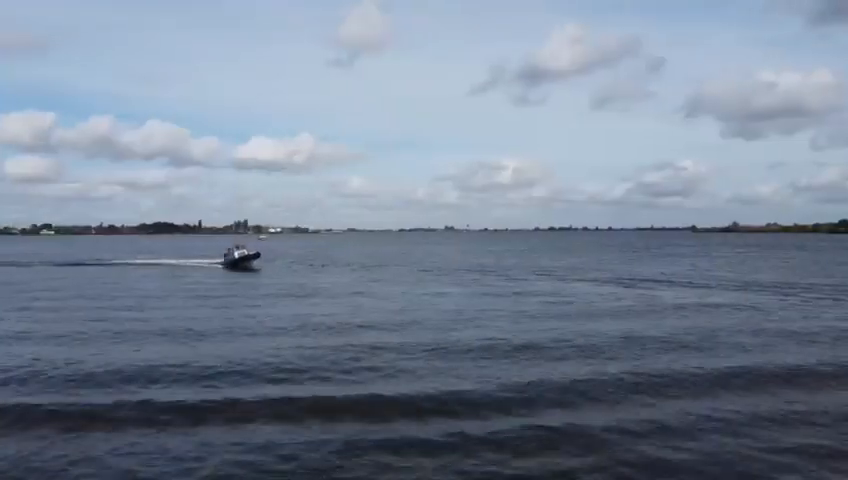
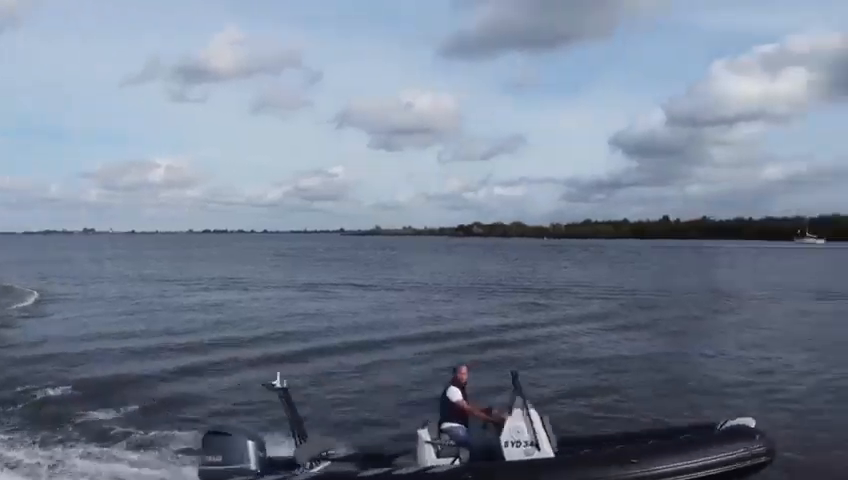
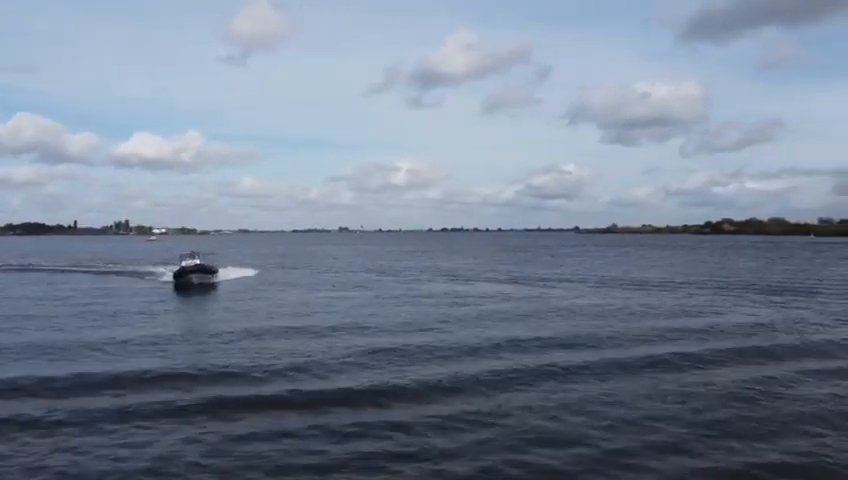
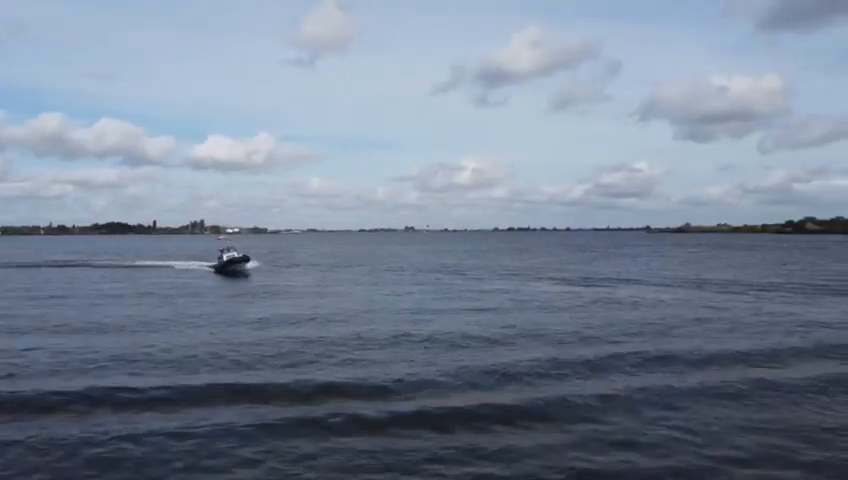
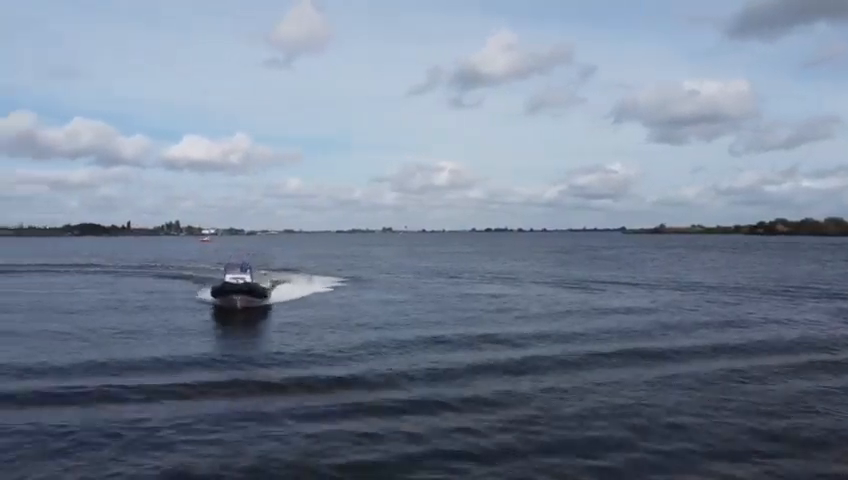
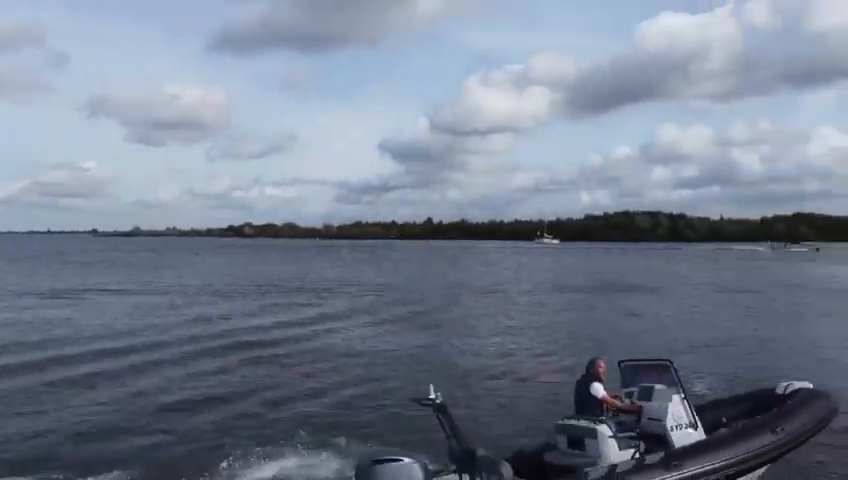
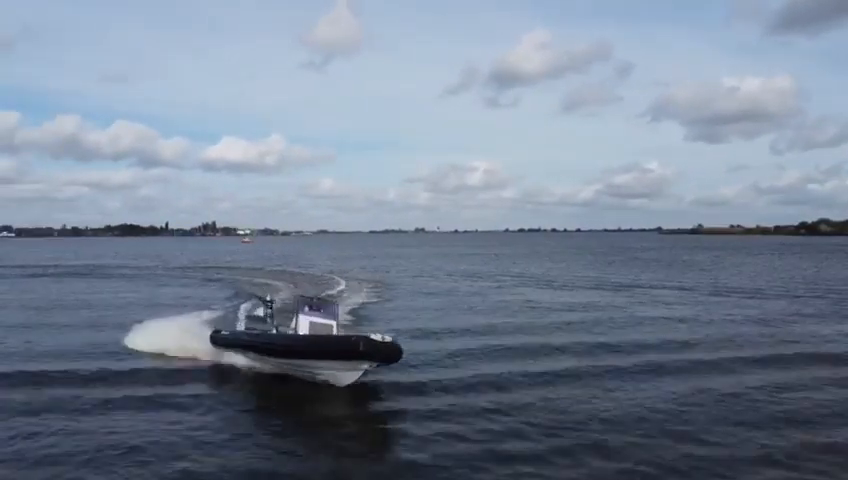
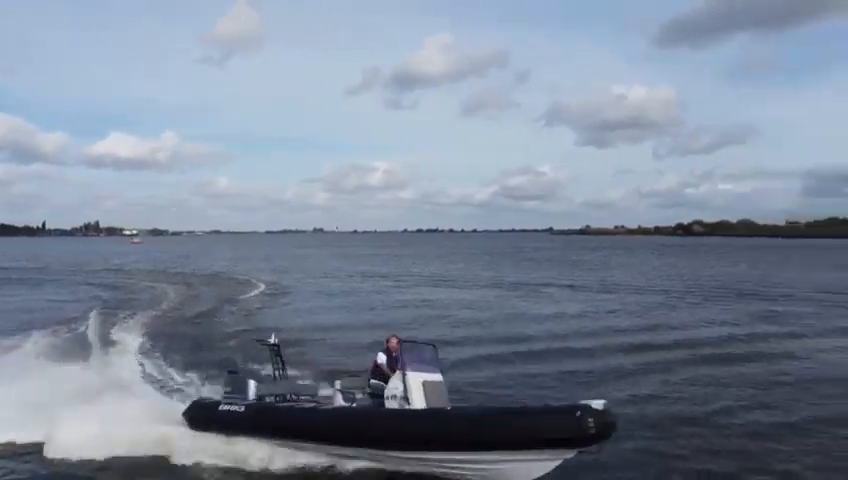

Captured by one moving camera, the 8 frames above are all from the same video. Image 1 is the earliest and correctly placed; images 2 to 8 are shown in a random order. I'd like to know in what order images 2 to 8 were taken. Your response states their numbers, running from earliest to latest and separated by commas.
4, 3, 5, 7, 8, 2, 6
